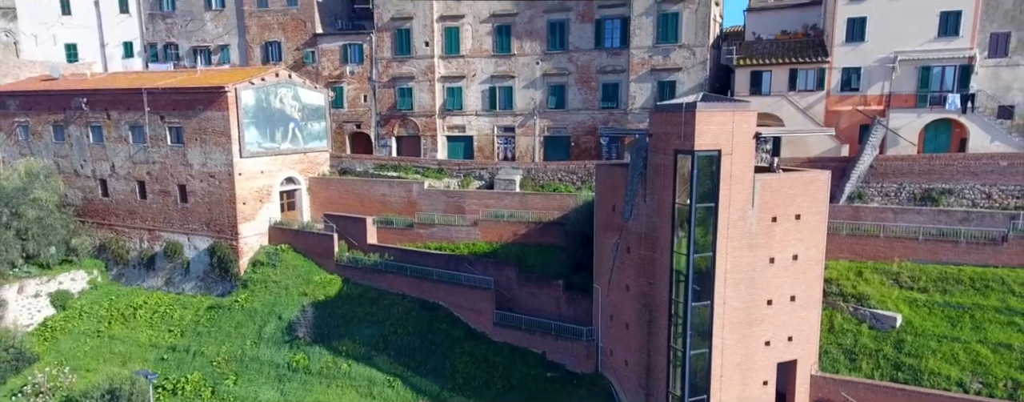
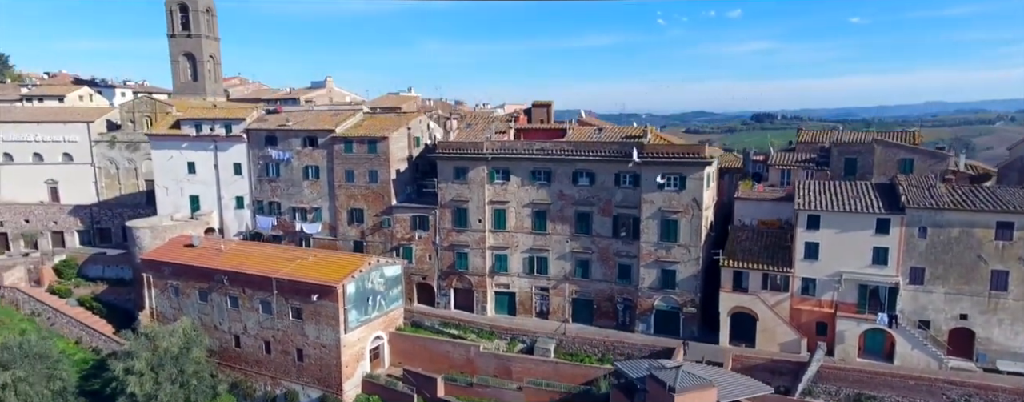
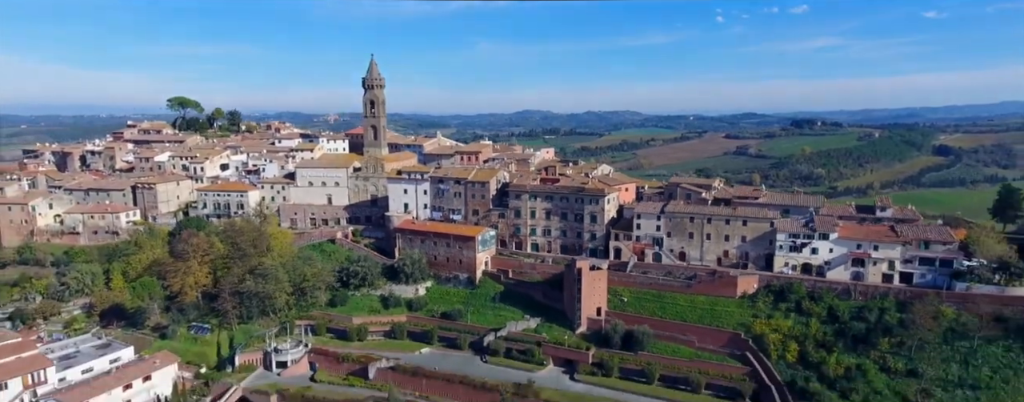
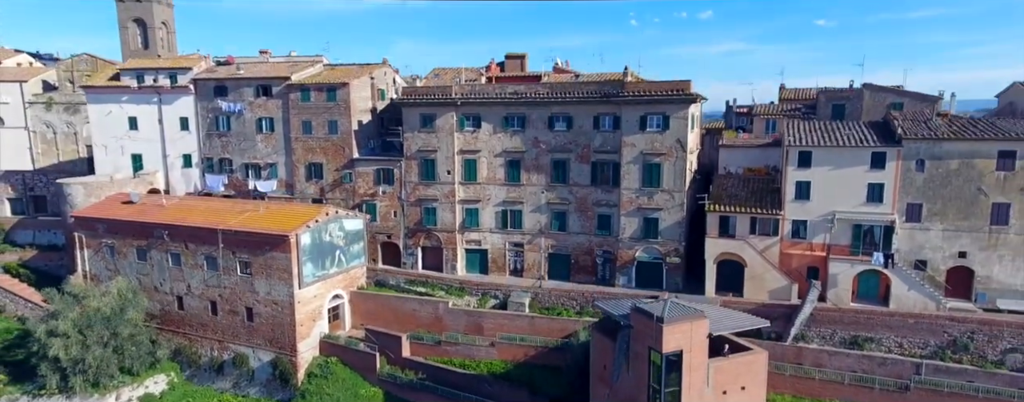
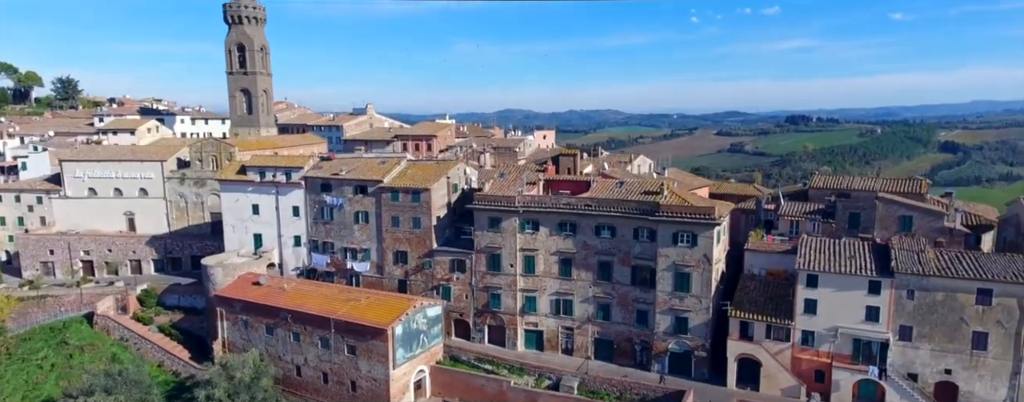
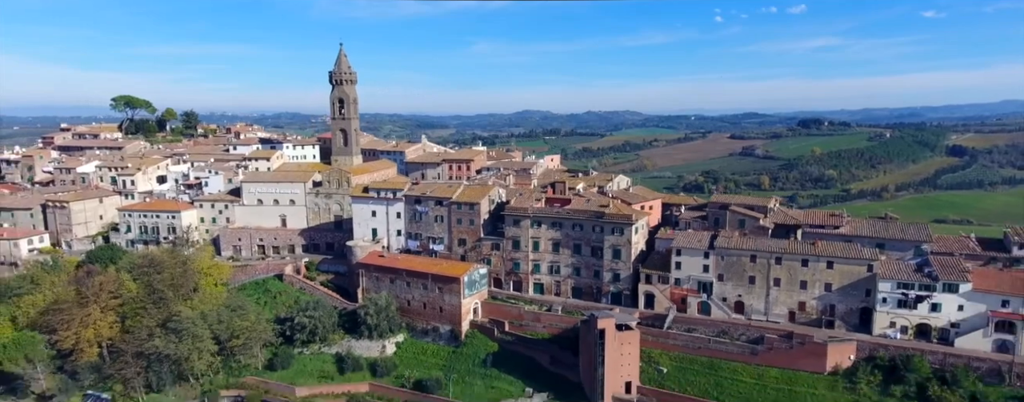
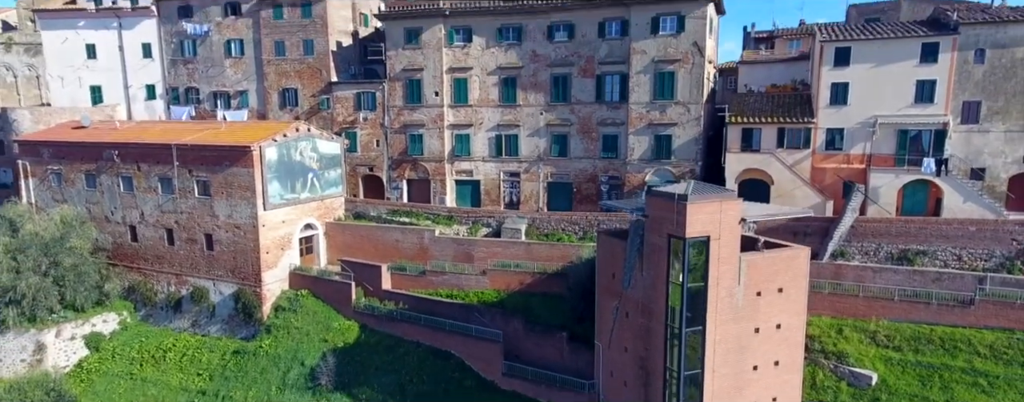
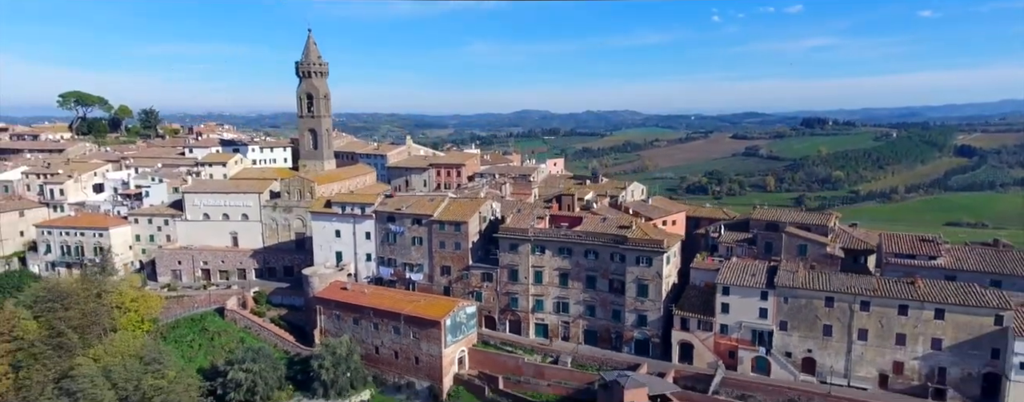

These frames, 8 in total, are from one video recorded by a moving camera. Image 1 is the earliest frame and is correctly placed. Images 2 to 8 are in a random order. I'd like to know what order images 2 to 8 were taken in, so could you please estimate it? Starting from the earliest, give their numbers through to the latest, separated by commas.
7, 4, 2, 5, 8, 6, 3
